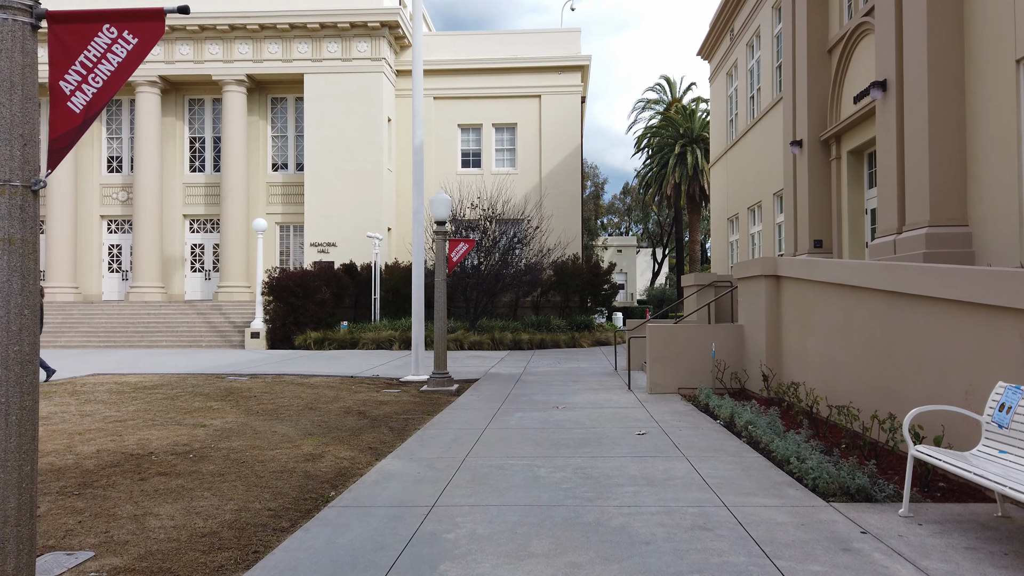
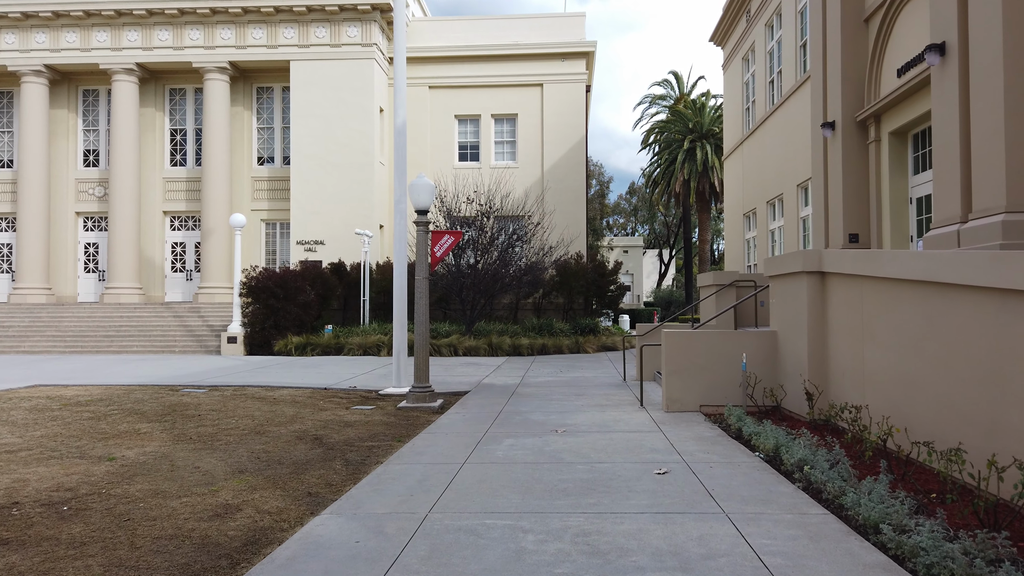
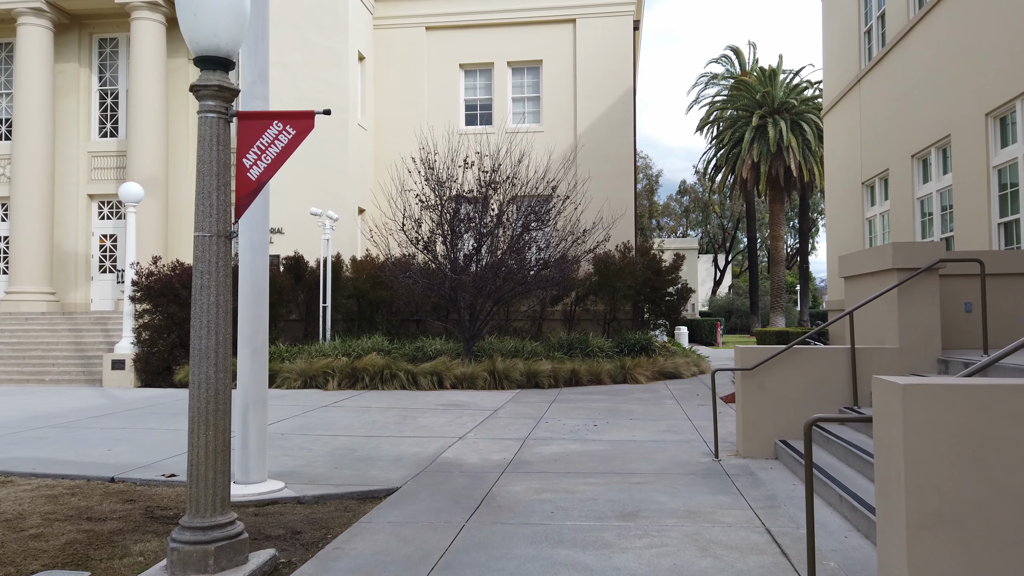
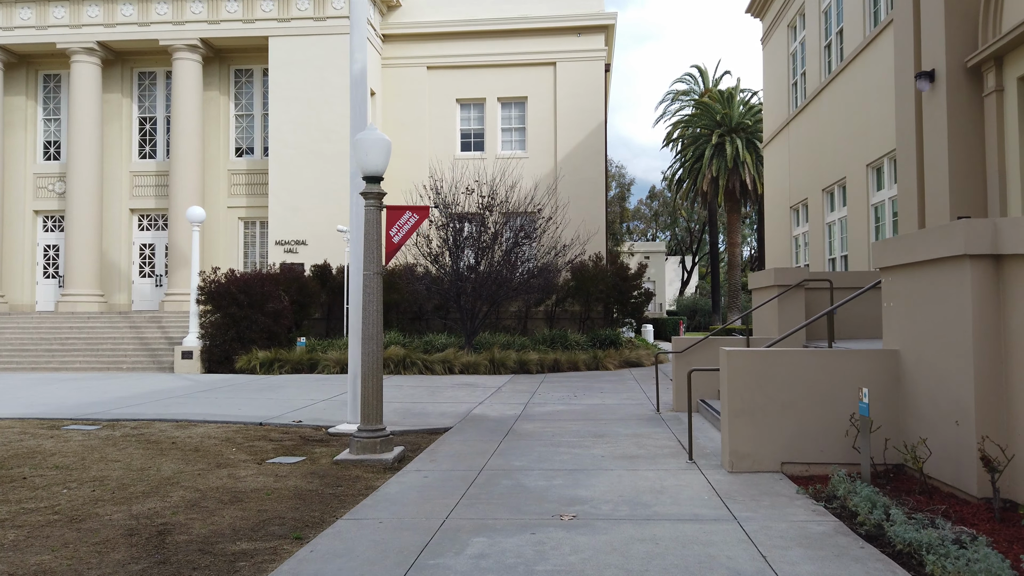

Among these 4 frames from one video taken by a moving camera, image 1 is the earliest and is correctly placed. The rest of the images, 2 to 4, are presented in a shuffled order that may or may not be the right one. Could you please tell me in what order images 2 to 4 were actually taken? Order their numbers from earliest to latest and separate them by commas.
2, 4, 3
